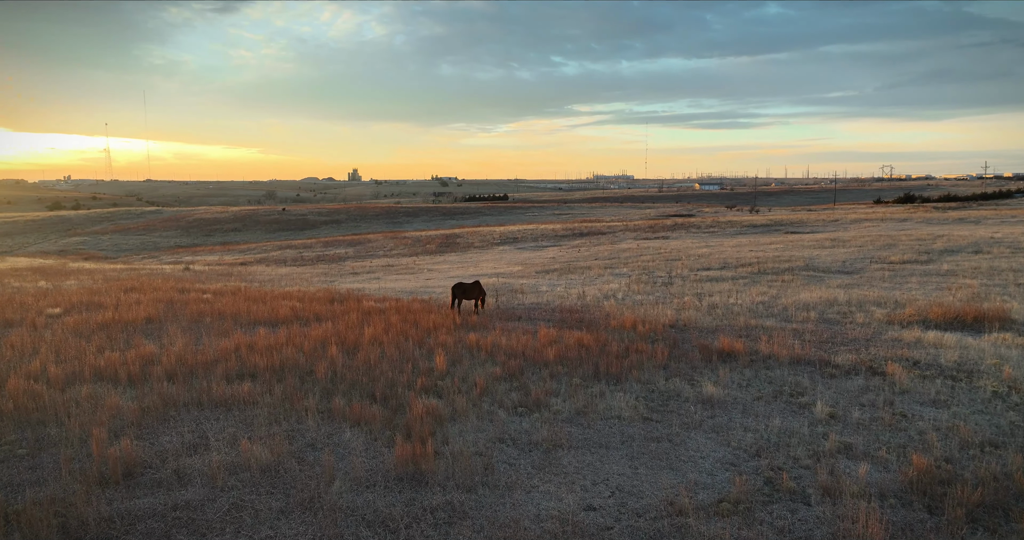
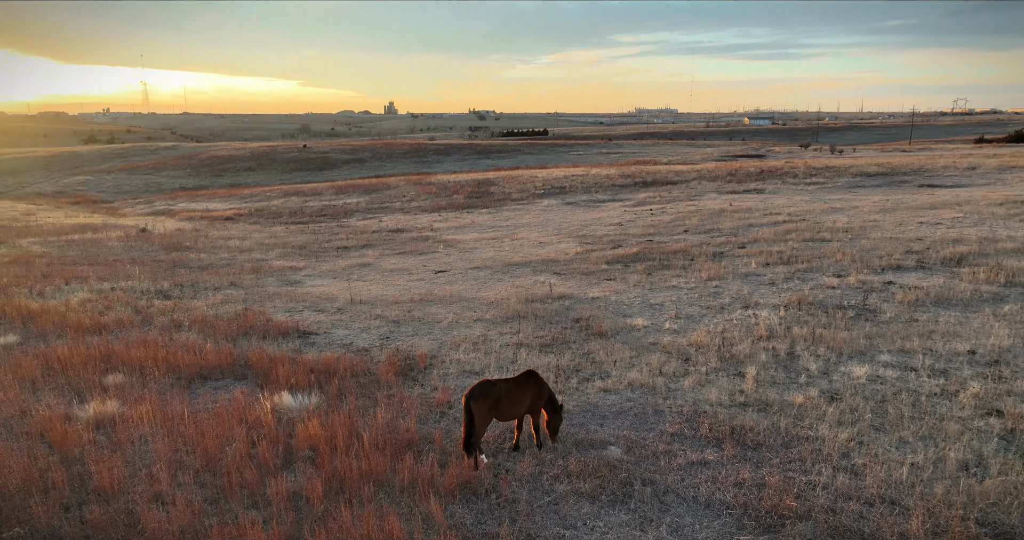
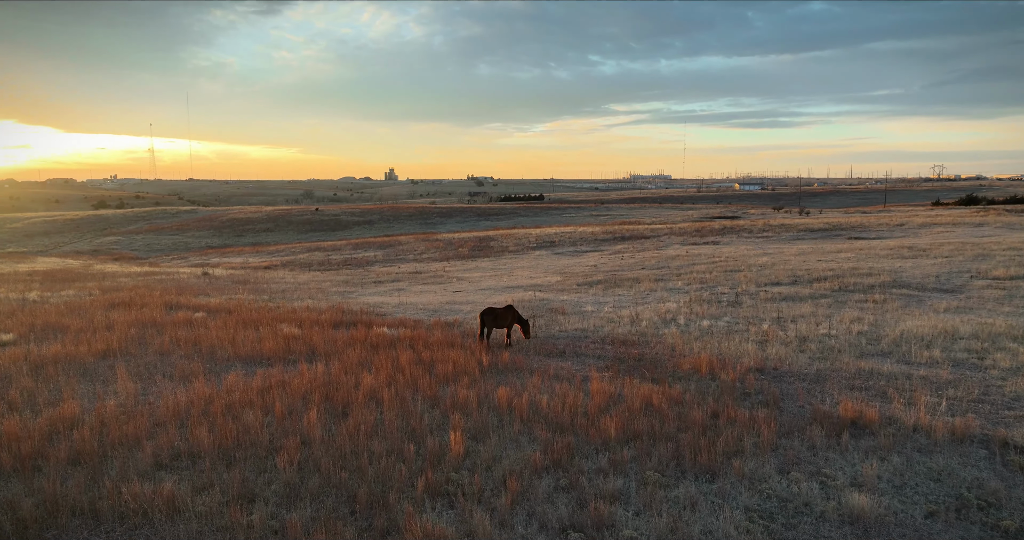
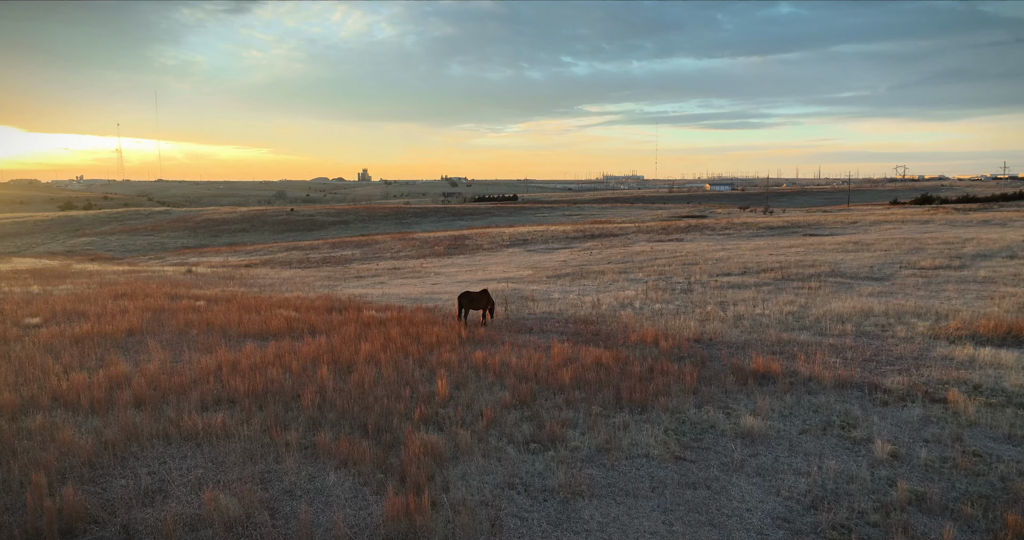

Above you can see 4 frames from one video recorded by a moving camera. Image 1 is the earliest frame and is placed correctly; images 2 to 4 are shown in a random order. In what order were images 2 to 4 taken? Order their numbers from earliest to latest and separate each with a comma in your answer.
4, 3, 2
